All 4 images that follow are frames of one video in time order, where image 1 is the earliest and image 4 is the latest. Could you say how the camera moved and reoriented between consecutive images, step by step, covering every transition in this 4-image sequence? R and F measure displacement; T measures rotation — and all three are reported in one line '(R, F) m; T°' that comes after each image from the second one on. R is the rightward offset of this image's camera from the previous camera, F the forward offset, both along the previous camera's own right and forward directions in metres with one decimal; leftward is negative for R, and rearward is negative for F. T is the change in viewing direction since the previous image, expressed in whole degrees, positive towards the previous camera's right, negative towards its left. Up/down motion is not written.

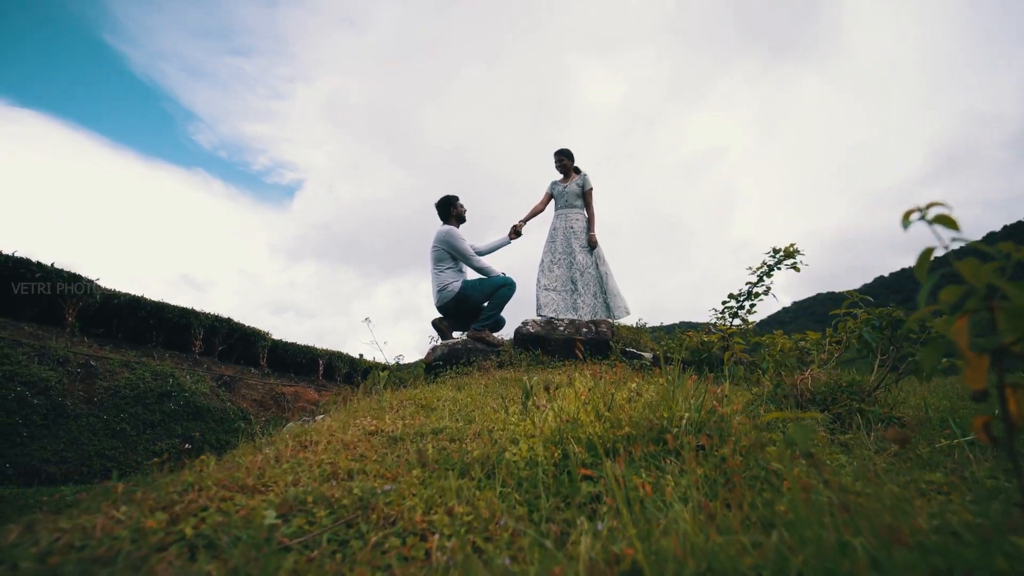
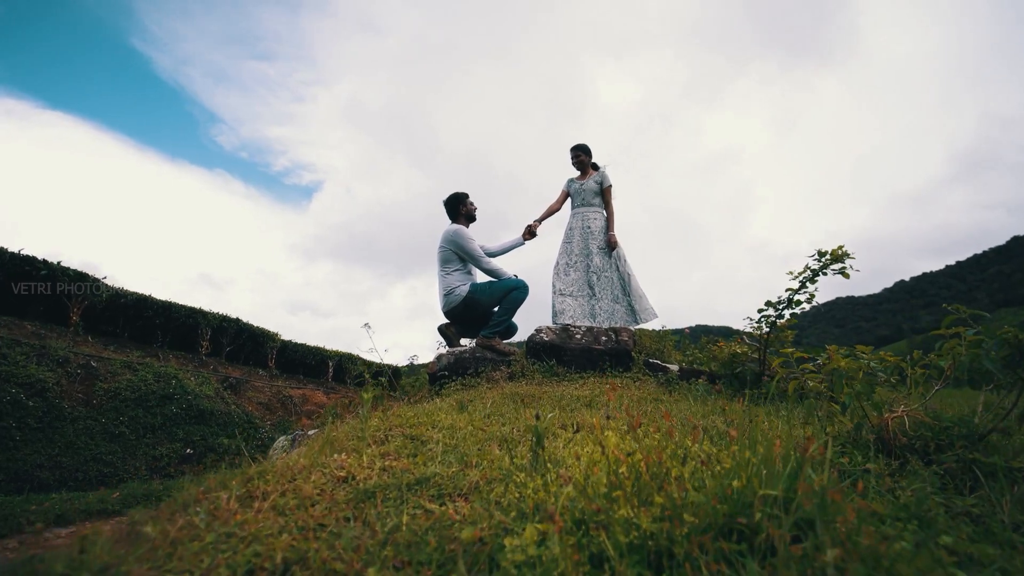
(0.0, +0.6) m; -1°
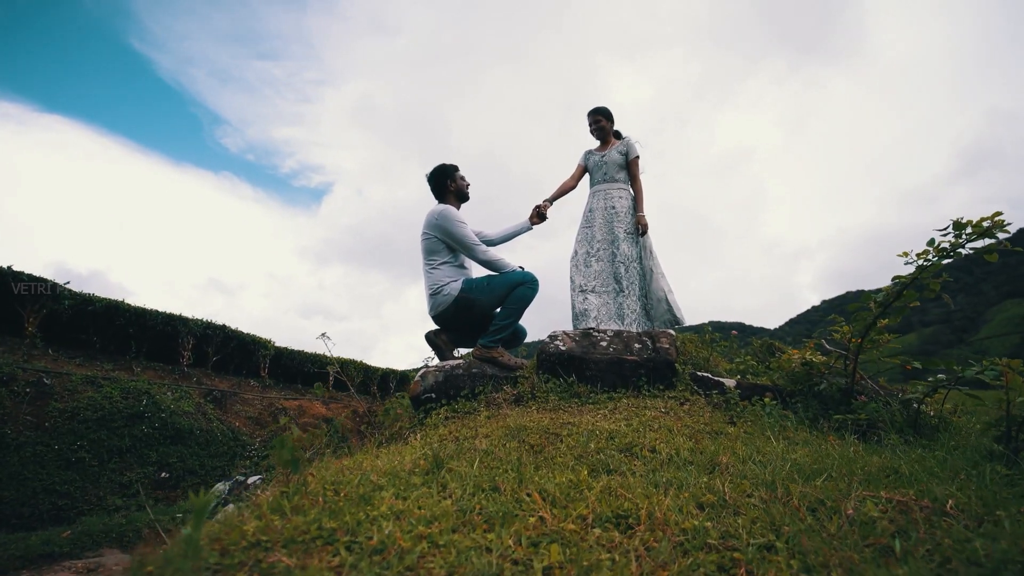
(+0.1, +1.5) m; -1°
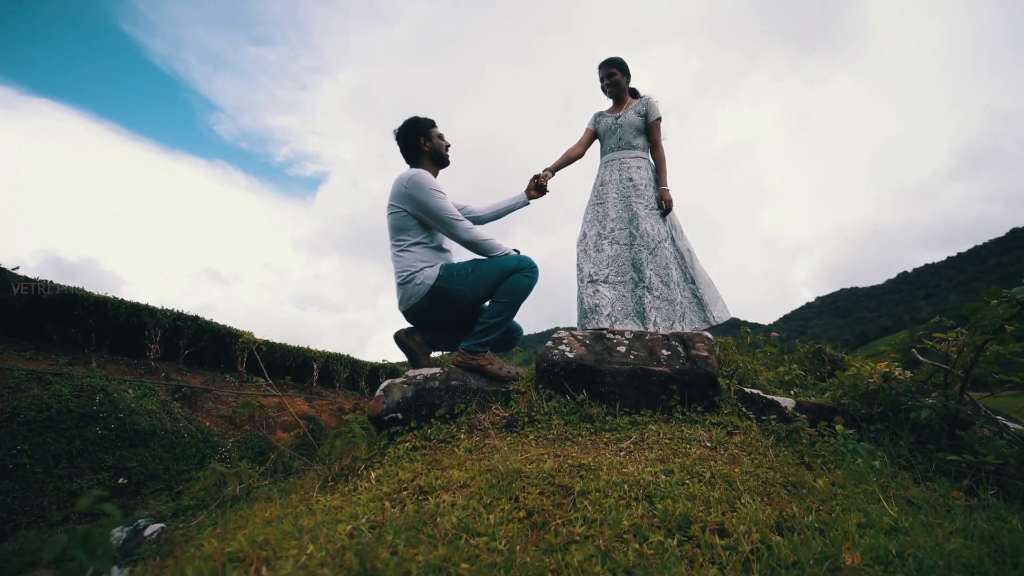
(0.0, +1.2) m; 0°
